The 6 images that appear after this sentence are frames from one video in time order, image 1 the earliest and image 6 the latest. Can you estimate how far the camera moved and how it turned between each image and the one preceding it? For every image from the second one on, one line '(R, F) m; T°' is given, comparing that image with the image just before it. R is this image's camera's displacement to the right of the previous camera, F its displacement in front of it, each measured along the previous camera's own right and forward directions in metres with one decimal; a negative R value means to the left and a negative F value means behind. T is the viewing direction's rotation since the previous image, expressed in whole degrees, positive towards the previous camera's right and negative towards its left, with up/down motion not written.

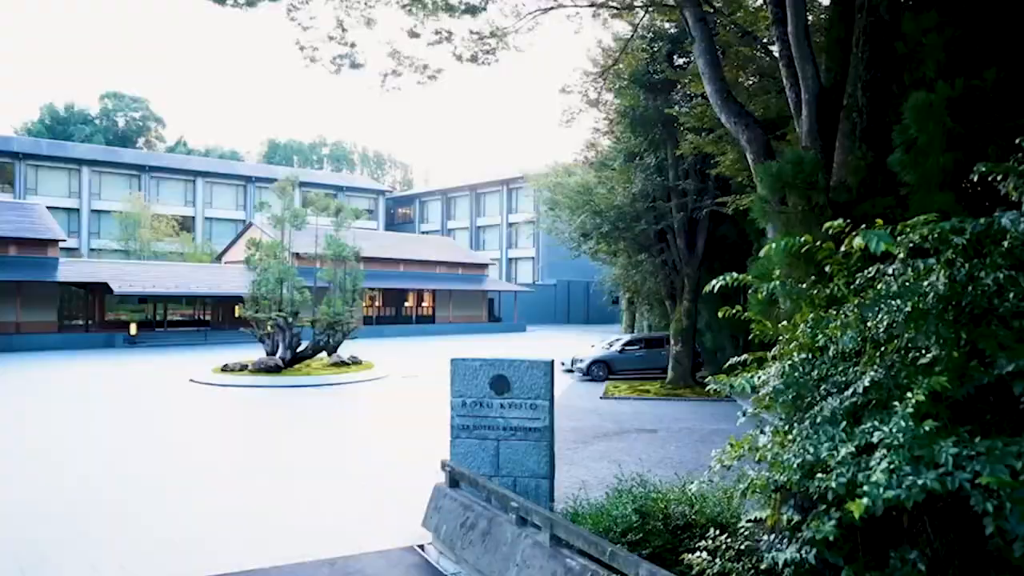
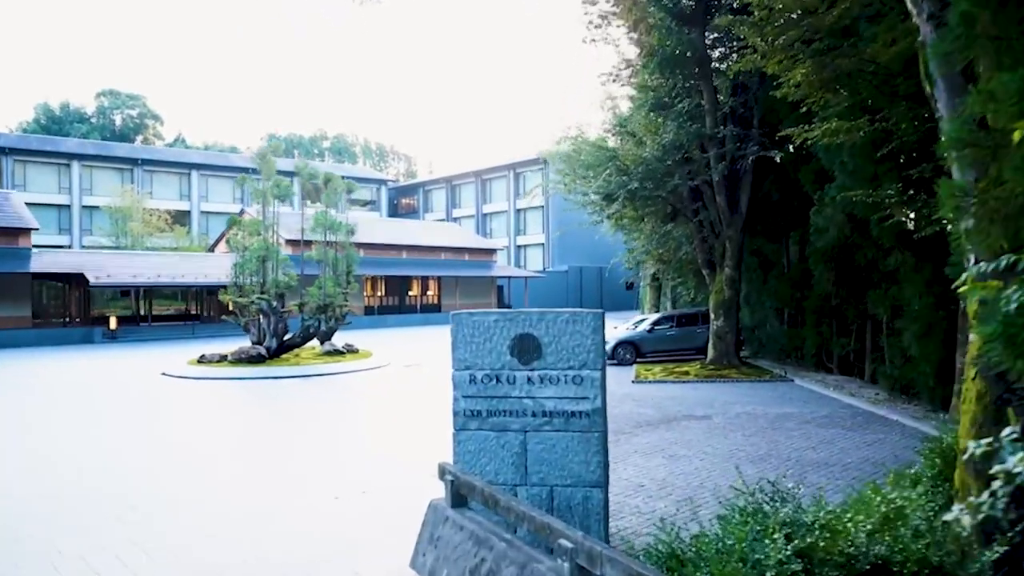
(-0.1, +2.3) m; -1°
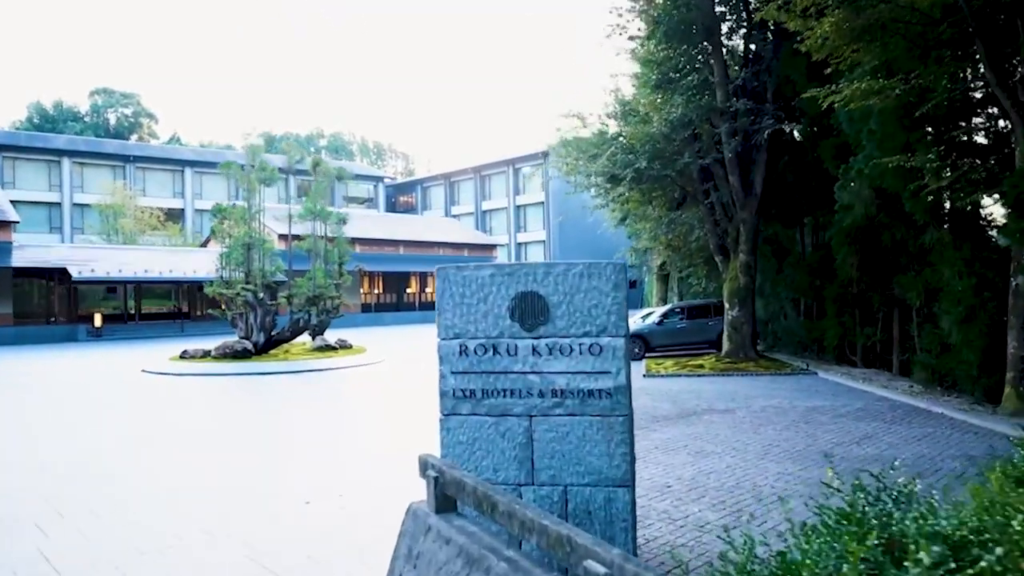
(0.0, +1.0) m; 0°
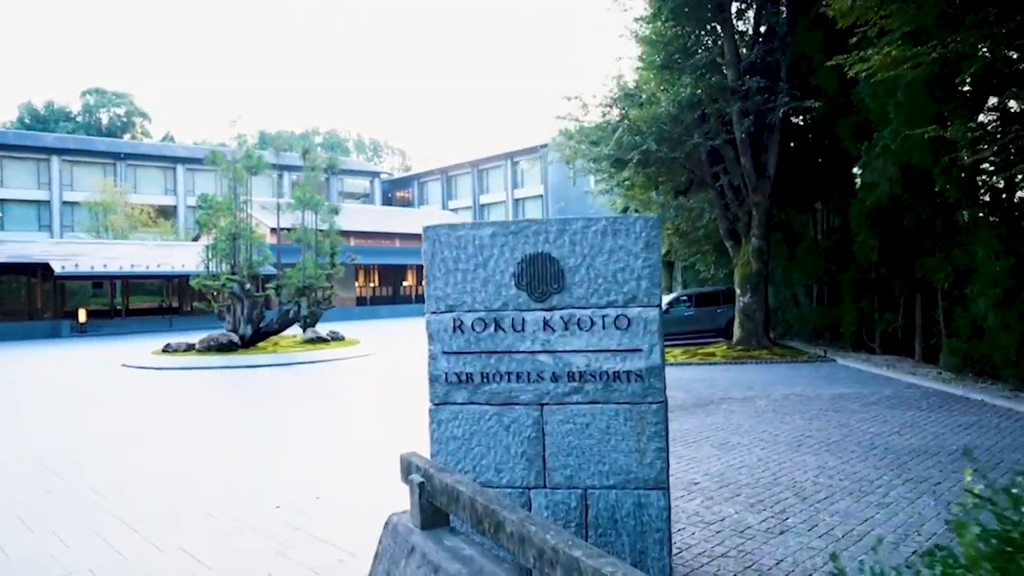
(0.0, +0.7) m; 0°
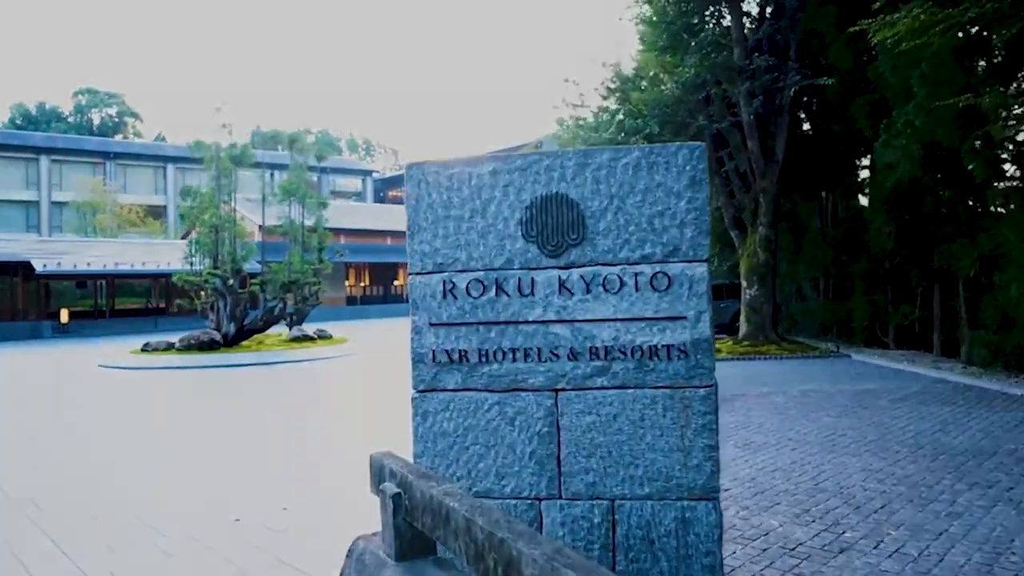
(0.0, +0.7) m; 0°
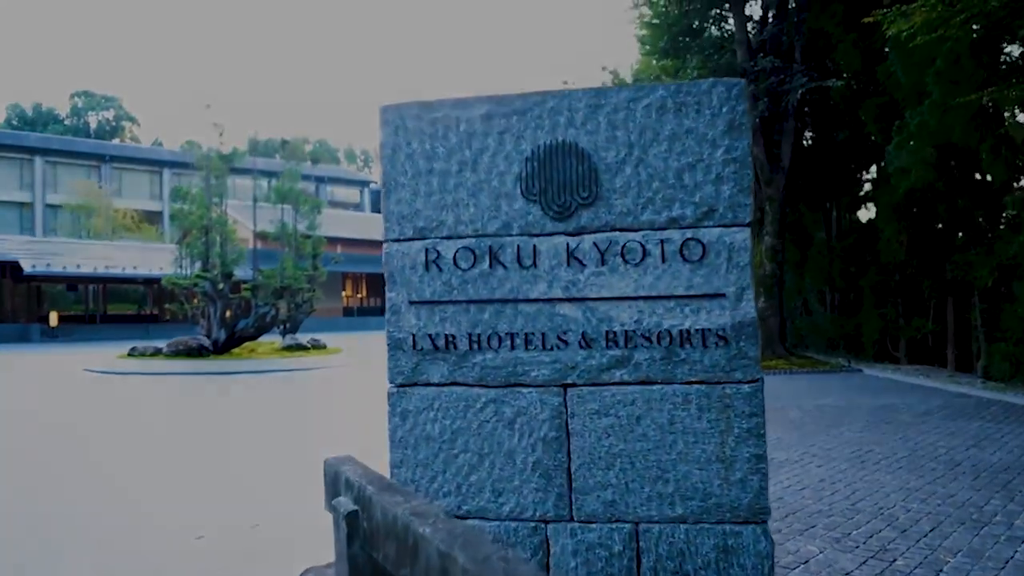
(0.0, +0.5) m; 0°
